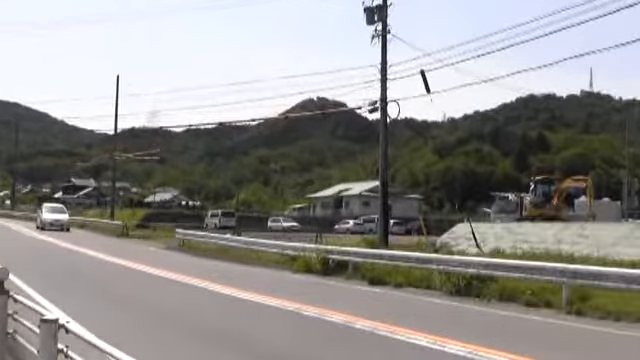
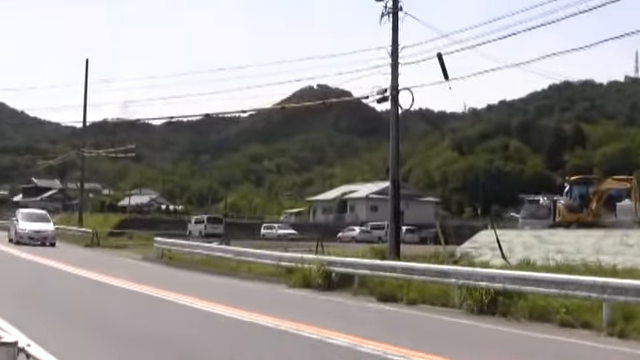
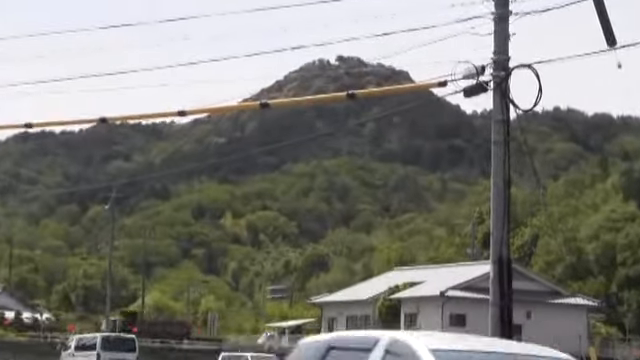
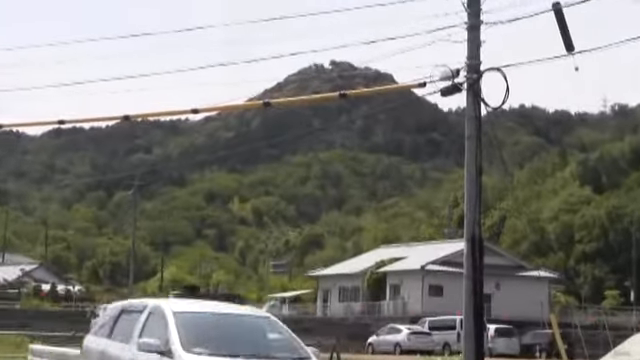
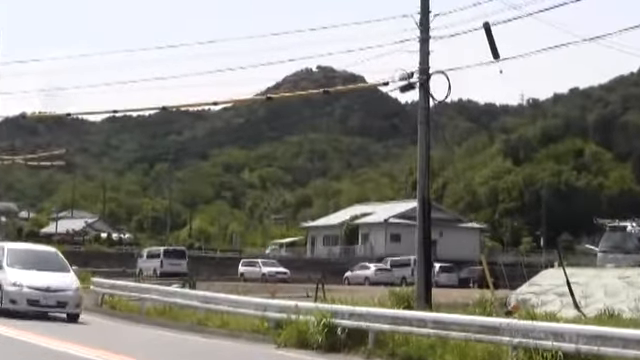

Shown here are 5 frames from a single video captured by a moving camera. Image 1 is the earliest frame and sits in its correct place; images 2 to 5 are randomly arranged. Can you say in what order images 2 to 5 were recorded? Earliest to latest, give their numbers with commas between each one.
2, 5, 4, 3
